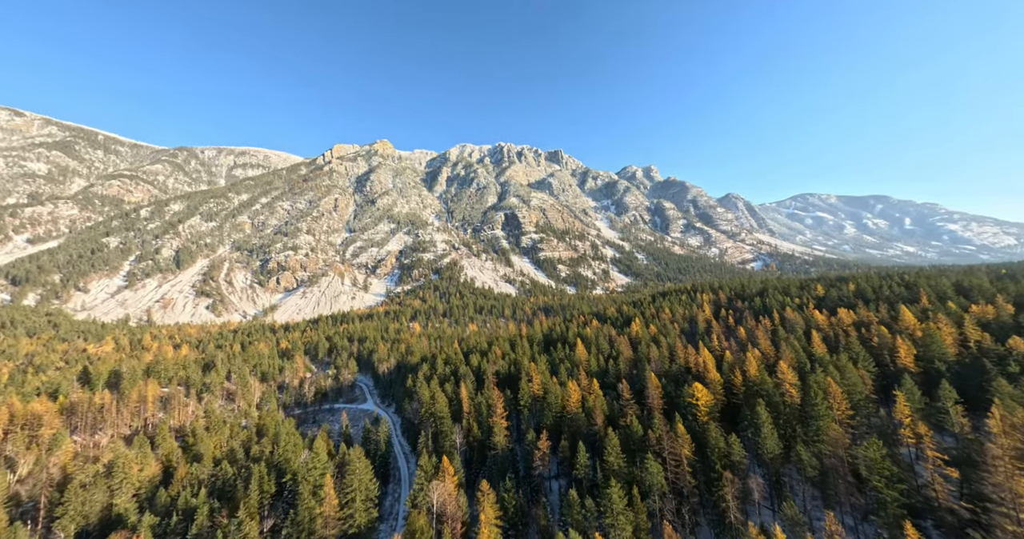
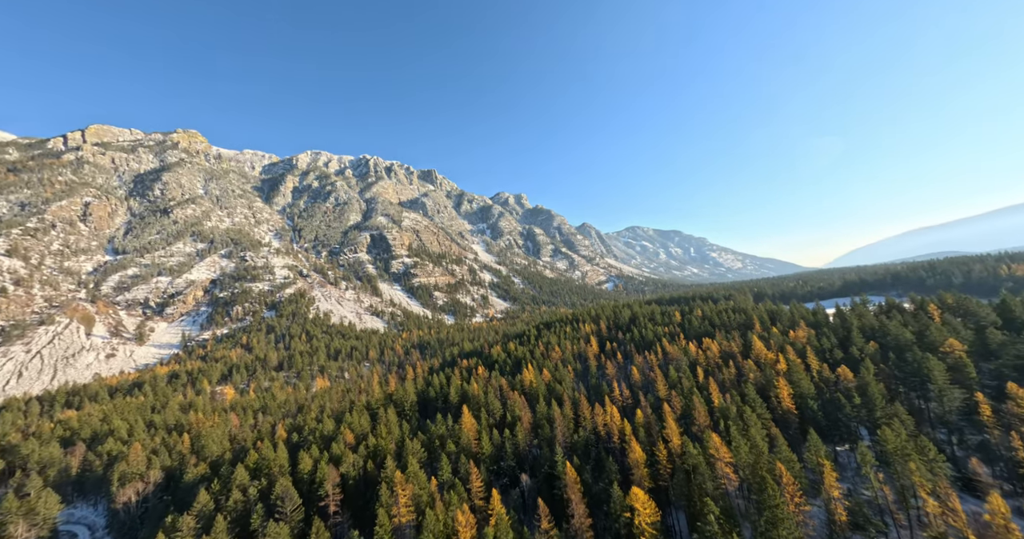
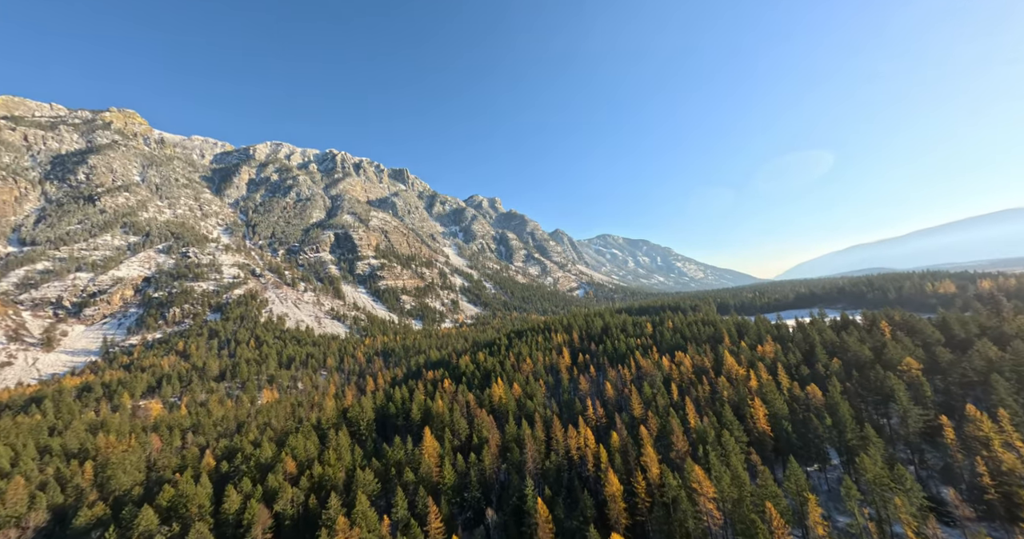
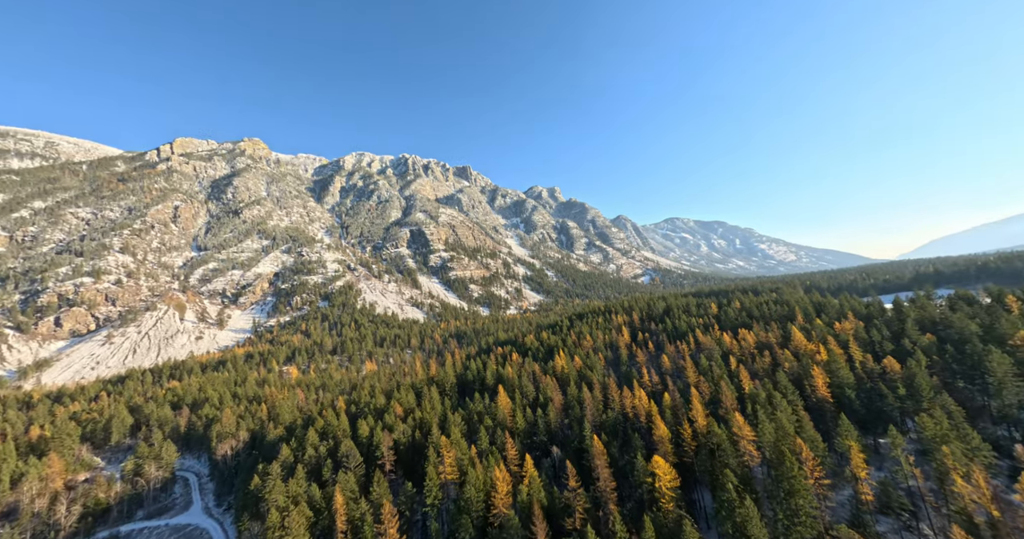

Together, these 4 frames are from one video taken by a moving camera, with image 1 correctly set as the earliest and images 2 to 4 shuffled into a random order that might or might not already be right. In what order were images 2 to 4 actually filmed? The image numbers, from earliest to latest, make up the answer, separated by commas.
4, 2, 3
